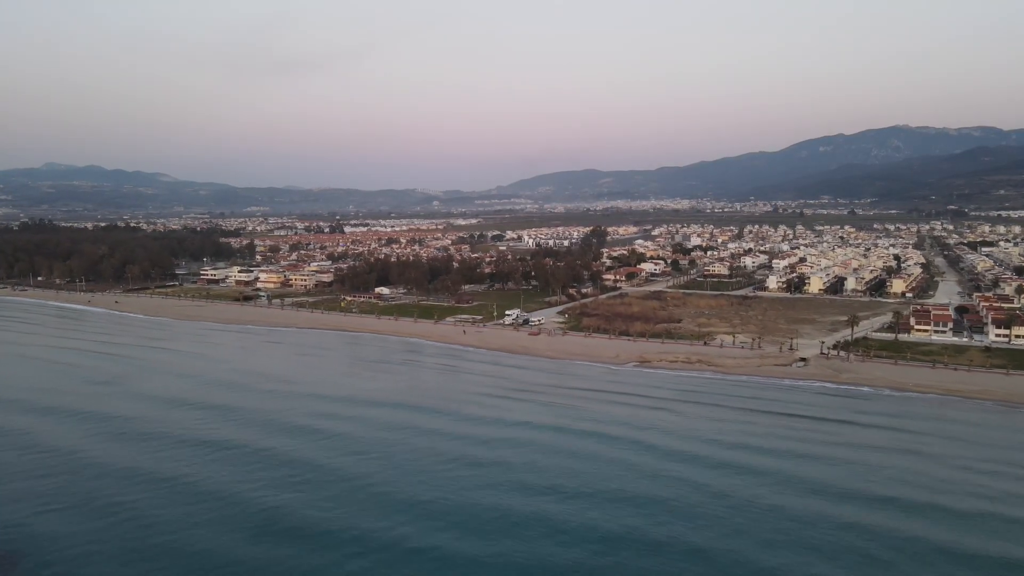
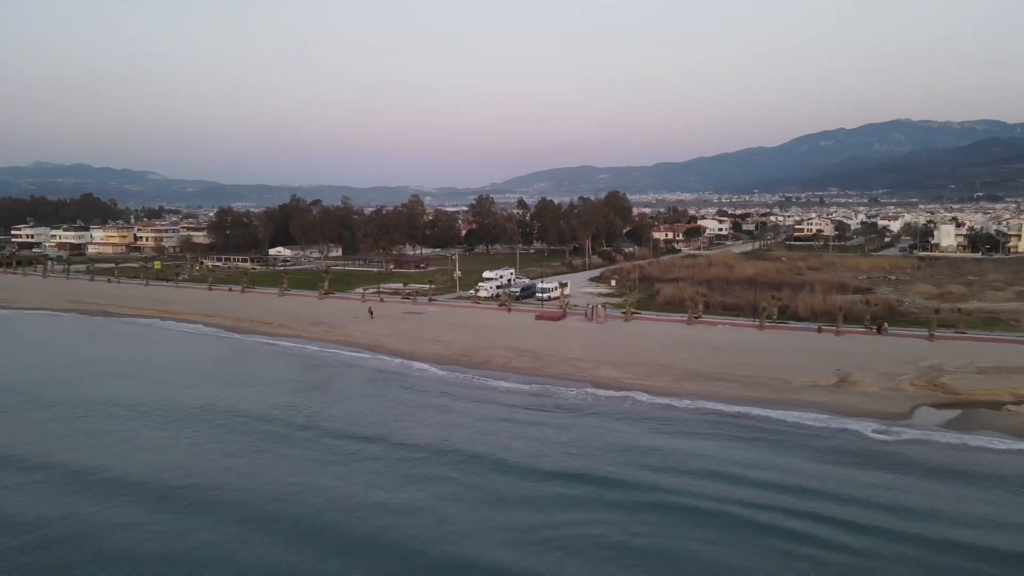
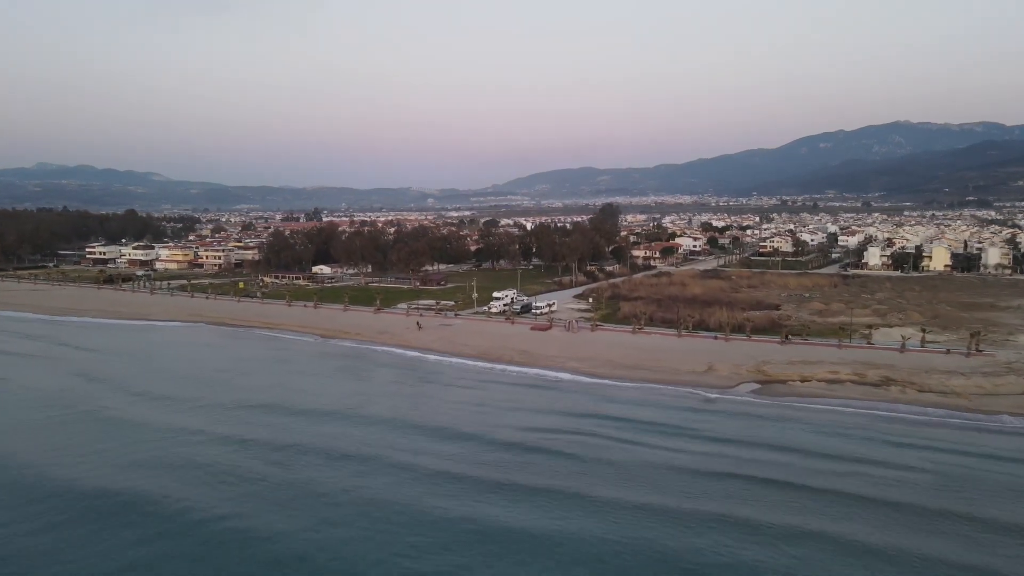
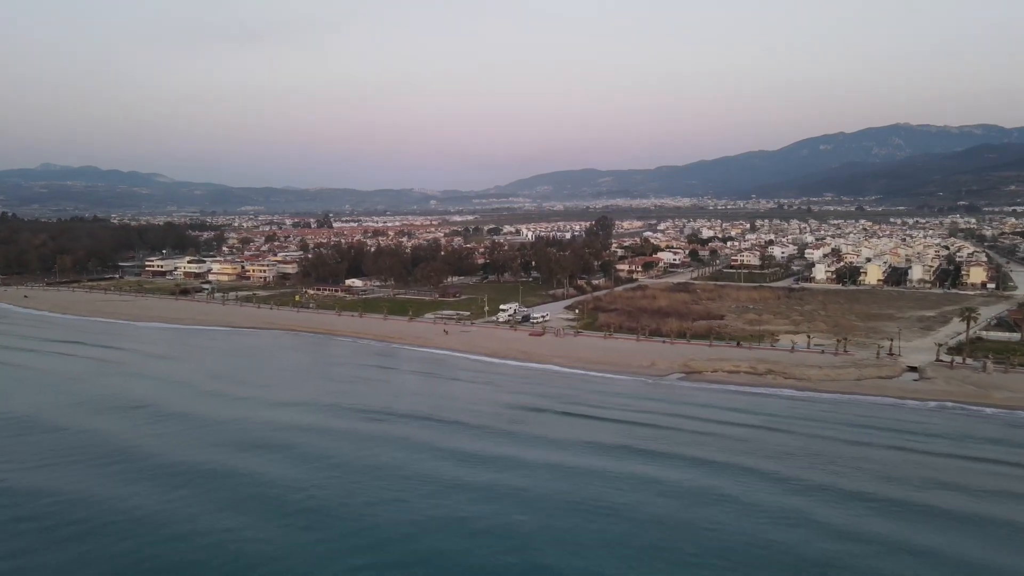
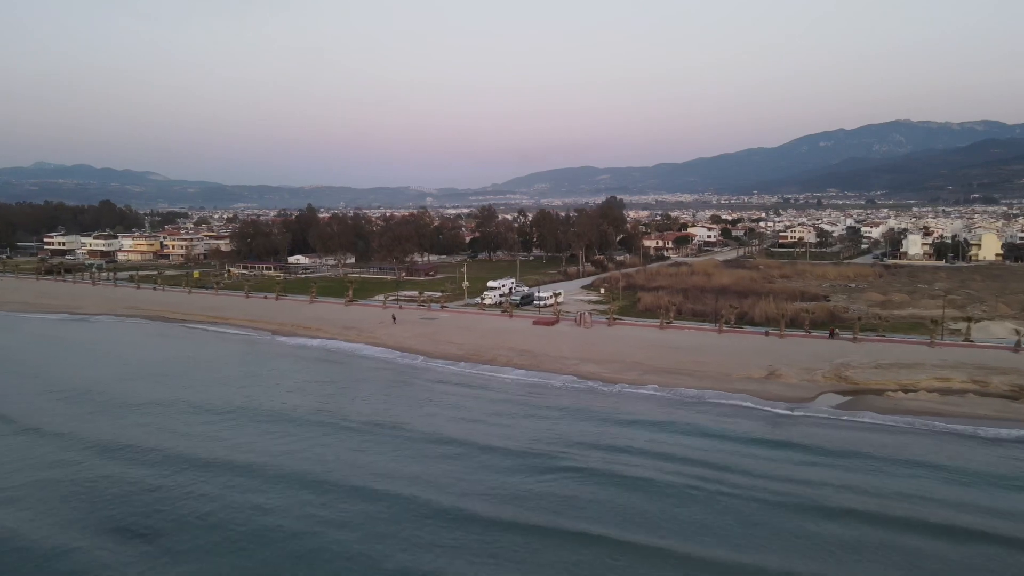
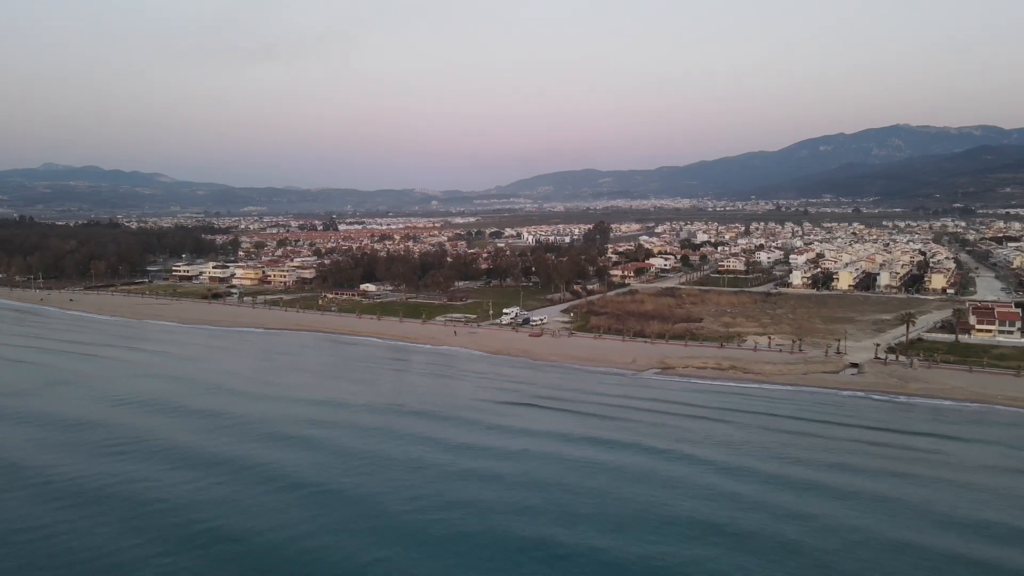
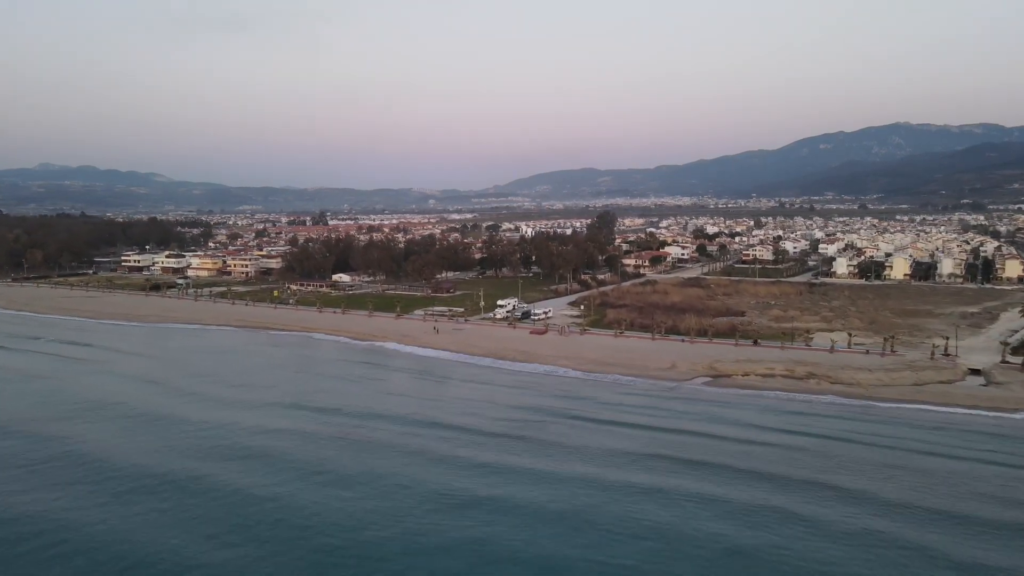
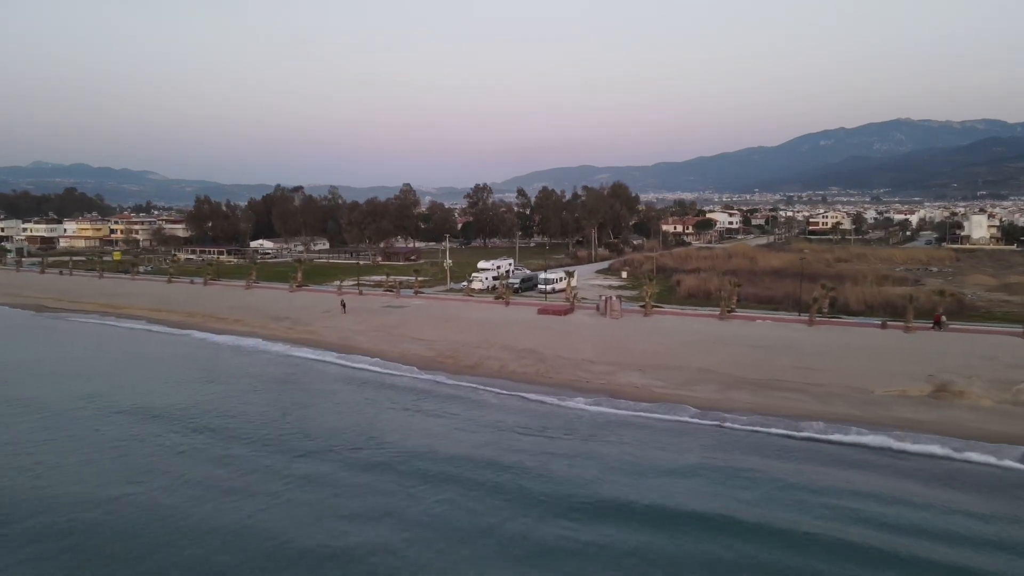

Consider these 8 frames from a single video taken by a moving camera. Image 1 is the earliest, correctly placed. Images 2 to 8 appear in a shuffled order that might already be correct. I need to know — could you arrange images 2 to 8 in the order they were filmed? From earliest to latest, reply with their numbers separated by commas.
6, 4, 7, 3, 5, 2, 8
